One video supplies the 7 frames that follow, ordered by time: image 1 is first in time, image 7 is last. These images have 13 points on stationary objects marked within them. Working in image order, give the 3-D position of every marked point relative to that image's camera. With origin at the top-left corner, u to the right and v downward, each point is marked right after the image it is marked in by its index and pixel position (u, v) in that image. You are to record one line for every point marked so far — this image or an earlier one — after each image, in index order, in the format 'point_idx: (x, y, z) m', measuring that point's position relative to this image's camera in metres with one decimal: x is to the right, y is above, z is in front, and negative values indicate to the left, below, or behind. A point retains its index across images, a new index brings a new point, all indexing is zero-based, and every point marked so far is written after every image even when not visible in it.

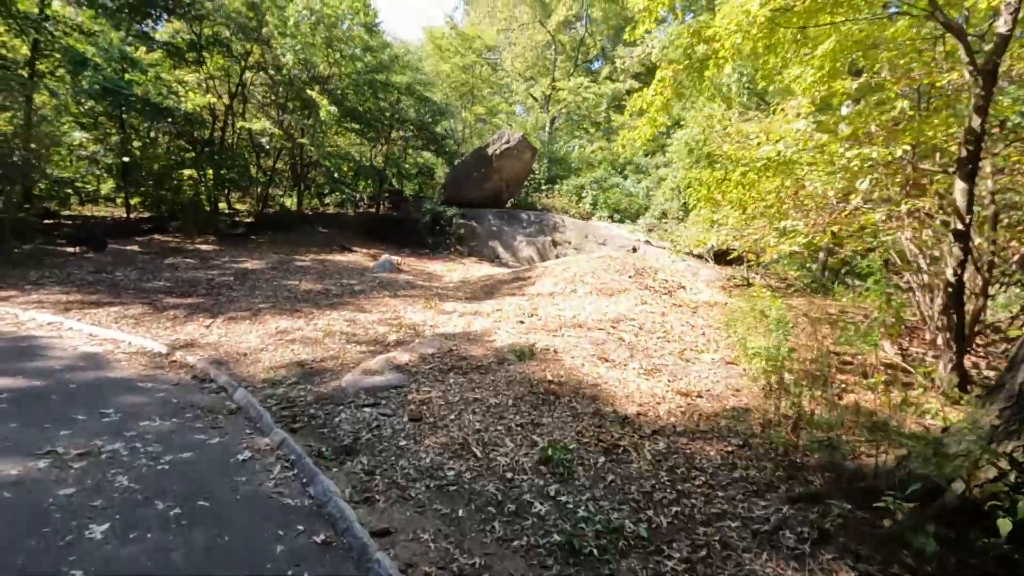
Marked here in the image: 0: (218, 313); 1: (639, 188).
0: (-2.8, -0.2, +5.0) m
1: (+3.4, +2.6, +14.1) m
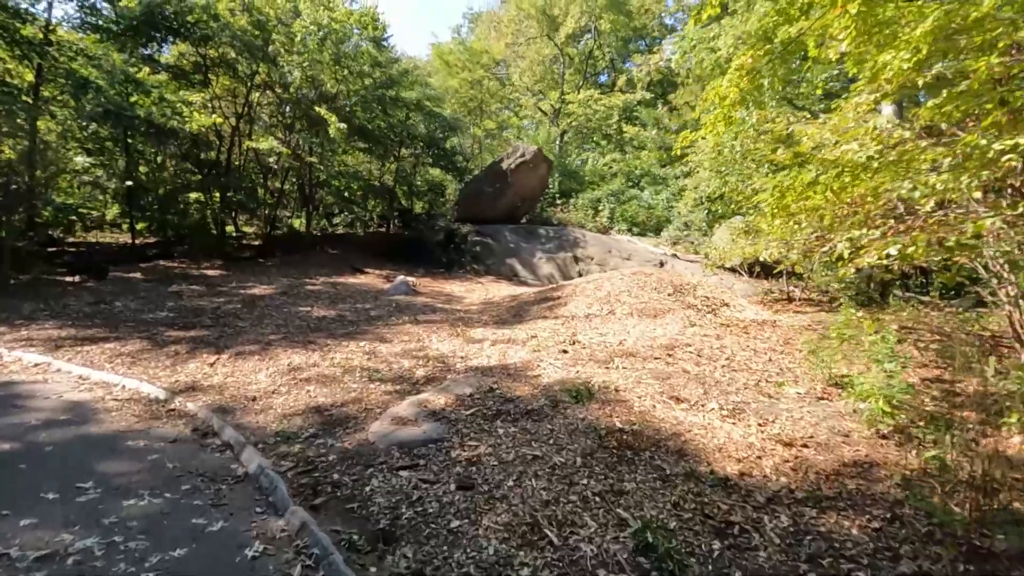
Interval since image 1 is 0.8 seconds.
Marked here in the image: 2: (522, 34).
0: (-2.5, -0.5, +4.5) m
1: (+3.7, +2.2, +13.6) m
2: (+0.3, +9.3, +19.7) m
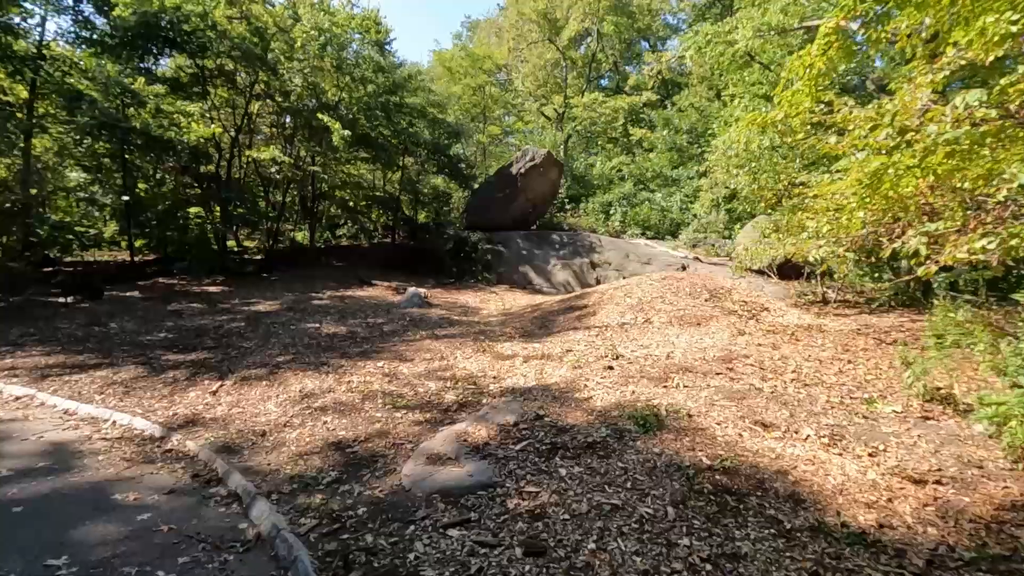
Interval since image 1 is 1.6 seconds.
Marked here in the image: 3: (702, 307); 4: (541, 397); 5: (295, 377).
0: (-2.2, -0.6, +4.1) m
1: (+4.0, +2.1, +13.2) m
2: (+0.4, +9.0, +19.4) m
3: (+1.9, -0.2, +5.4) m
4: (+0.2, -0.6, +3.2) m
5: (-1.6, -0.7, +3.9) m
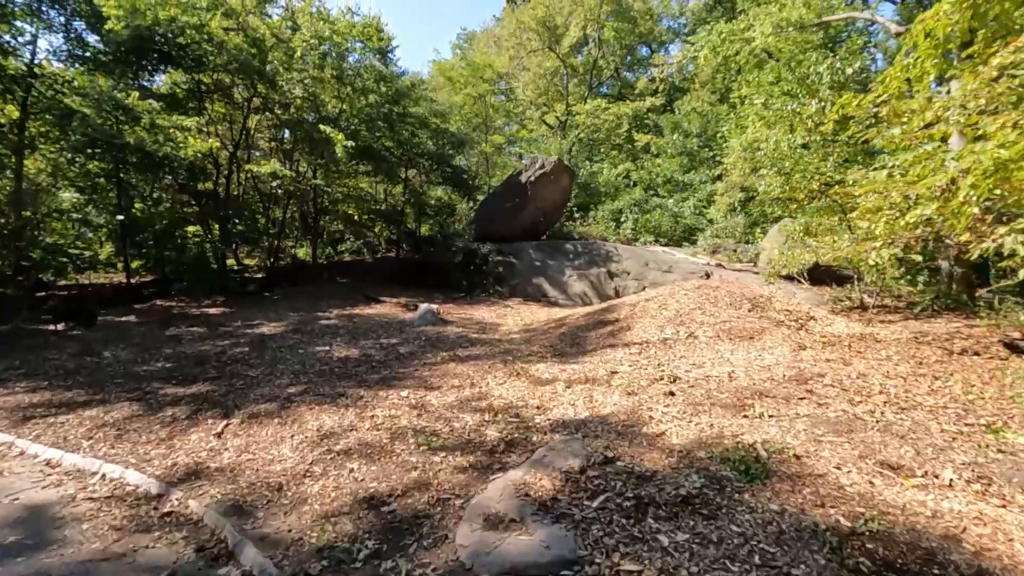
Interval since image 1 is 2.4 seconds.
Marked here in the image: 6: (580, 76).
0: (-1.9, -0.8, +3.6) m
1: (+4.1, +1.9, +12.8) m
2: (+0.4, +8.6, +19.1) m
3: (+2.2, -0.3, +4.9) m
4: (+0.5, -0.7, +2.7) m
5: (-1.3, -0.8, +3.4) m
6: (+2.5, +7.9, +19.9) m
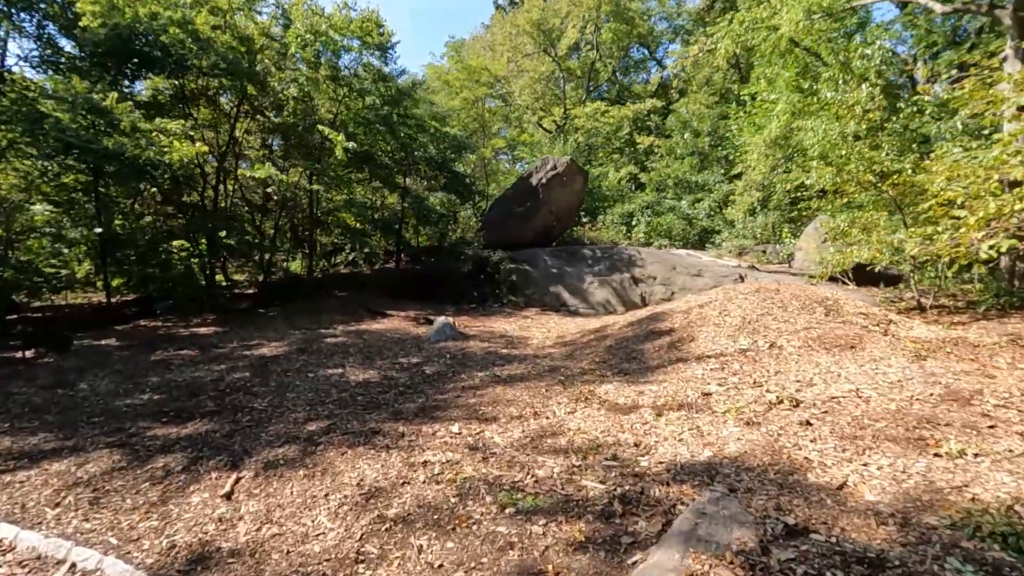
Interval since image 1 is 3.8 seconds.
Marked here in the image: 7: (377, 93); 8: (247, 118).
0: (-1.5, -0.9, +2.9) m
1: (+4.3, +1.8, +12.2) m
2: (+0.2, +8.3, +18.6) m
3: (+2.6, -0.3, +4.3) m
4: (+0.9, -0.7, +2.0) m
5: (-0.9, -0.9, +2.7) m
6: (+2.3, +7.6, +19.4) m
7: (-2.4, +3.6, +9.7) m
8: (-4.4, +2.8, +8.8) m
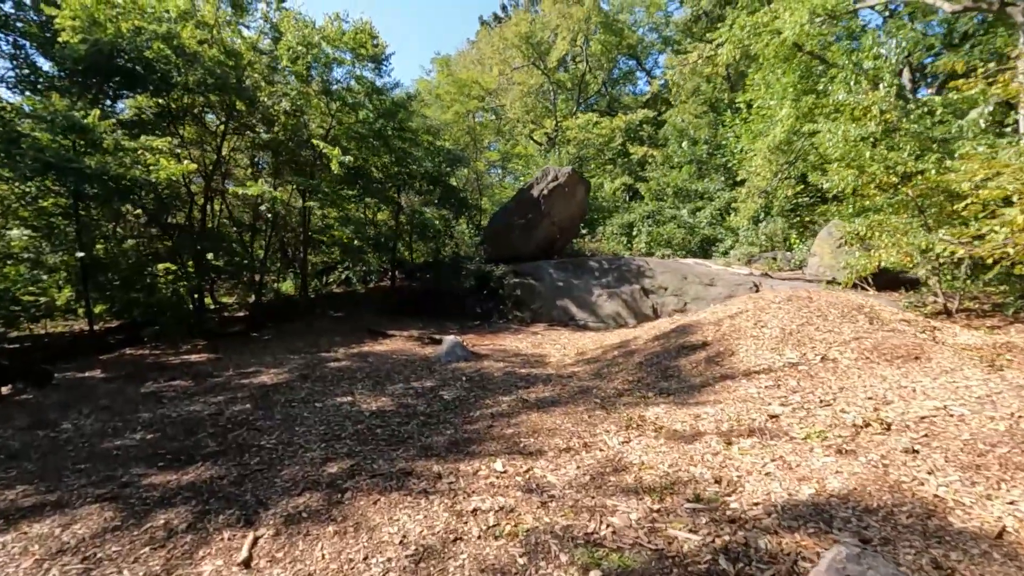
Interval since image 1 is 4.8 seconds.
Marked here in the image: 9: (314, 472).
0: (-1.2, -1.0, +2.5) m
1: (+4.3, +1.6, +12.0) m
2: (-0.1, +7.8, +18.5) m
3: (+2.8, -0.4, +4.0) m
4: (+1.2, -0.8, +1.7) m
5: (-0.6, -1.0, +2.3) m
6: (+2.0, +7.1, +19.3) m
7: (-2.5, +3.2, +9.4) m
8: (-4.3, +2.4, +8.4) m
9: (-1.1, -1.0, +2.8) m
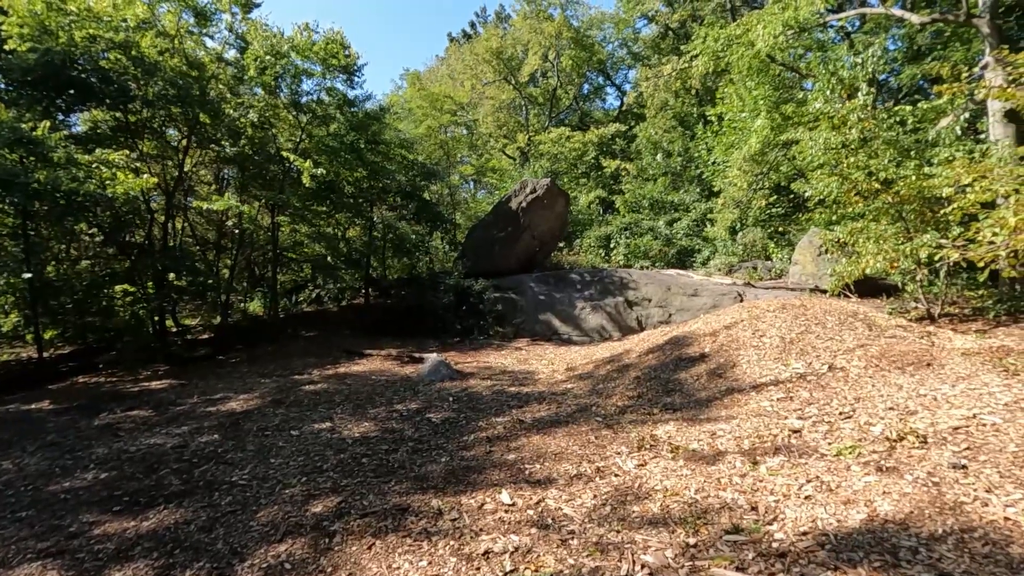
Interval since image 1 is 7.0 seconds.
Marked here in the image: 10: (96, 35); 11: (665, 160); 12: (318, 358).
0: (-1.1, -1.1, +2.2) m
1: (+3.8, +1.3, +12.1) m
2: (-1.1, +7.2, +18.4) m
3: (+2.8, -0.4, +3.9) m
4: (+1.3, -0.8, +1.5) m
5: (-0.5, -1.0, +2.0) m
6: (+1.0, +6.6, +19.3) m
7: (-2.9, +2.9, +9.1) m
8: (-4.7, +2.1, +8.0) m
9: (-1.0, -1.1, +2.5) m
10: (-5.2, +3.2, +6.7) m
11: (+4.0, +3.3, +13.9) m
12: (-2.7, -1.0, +7.5) m
